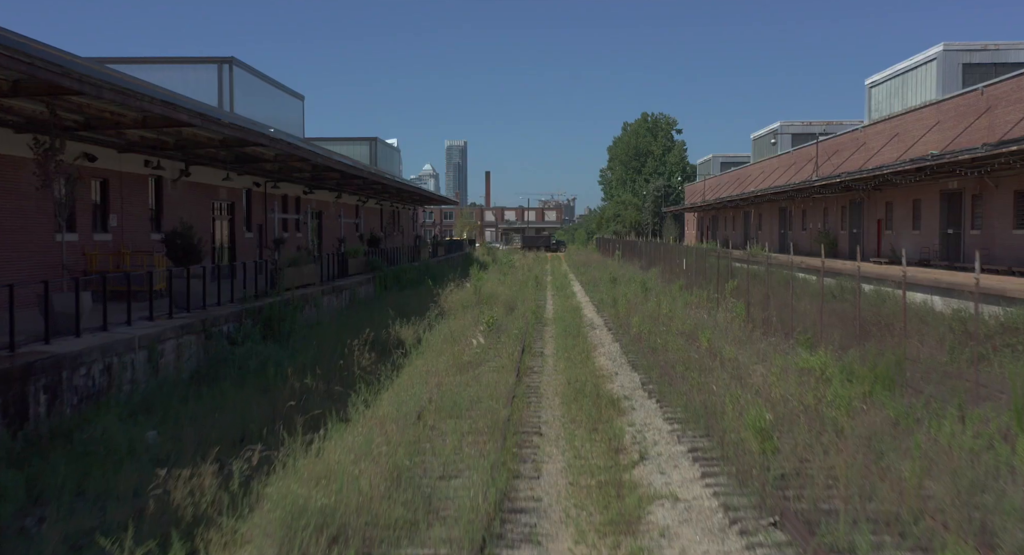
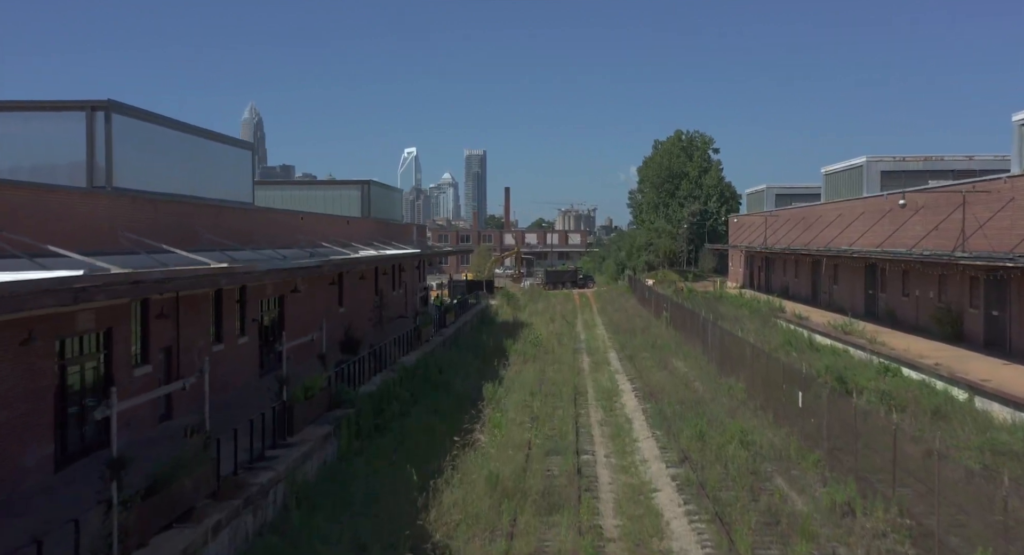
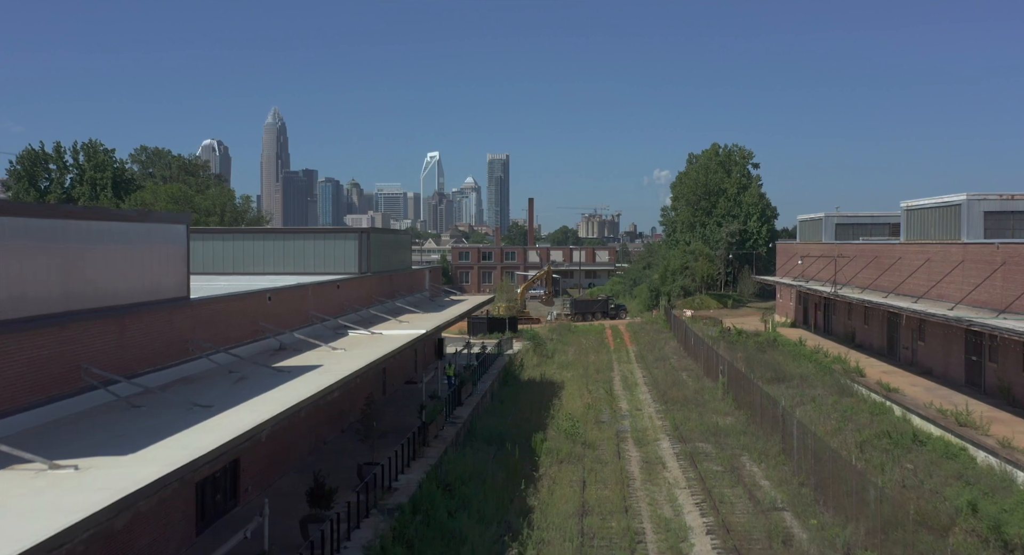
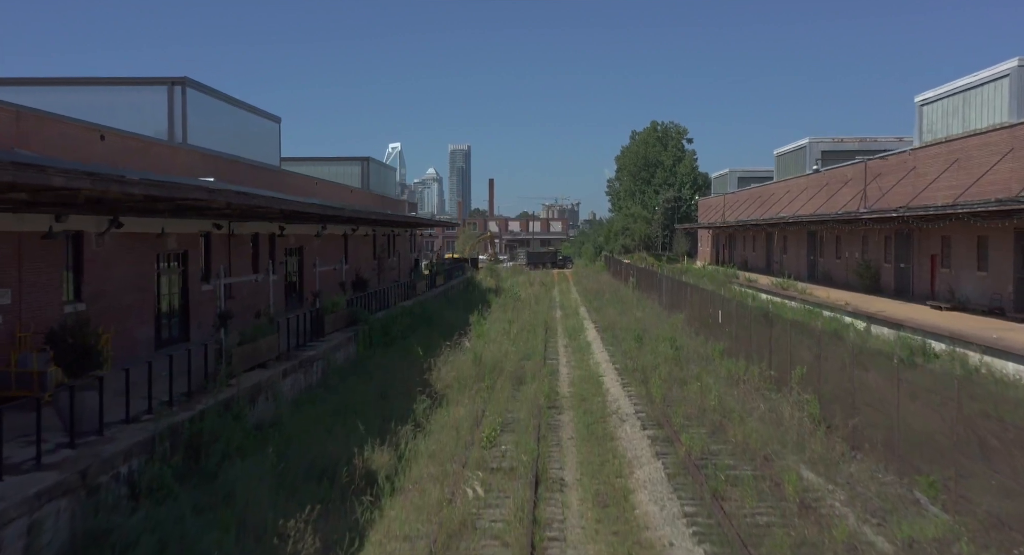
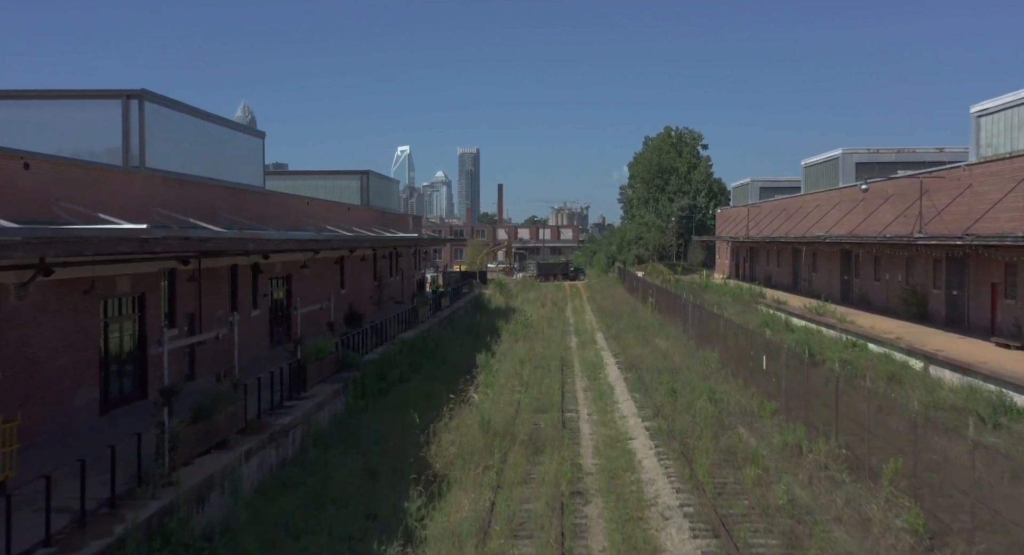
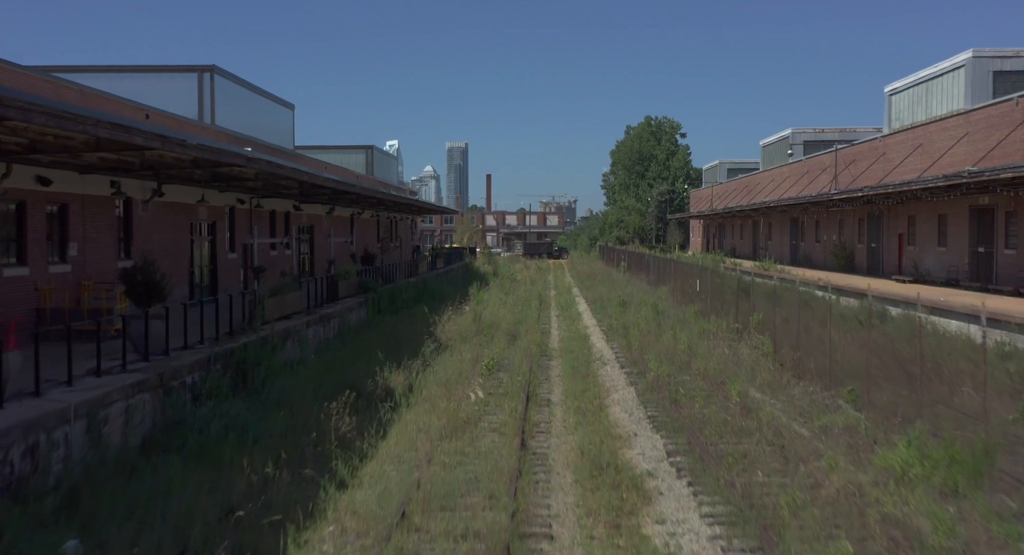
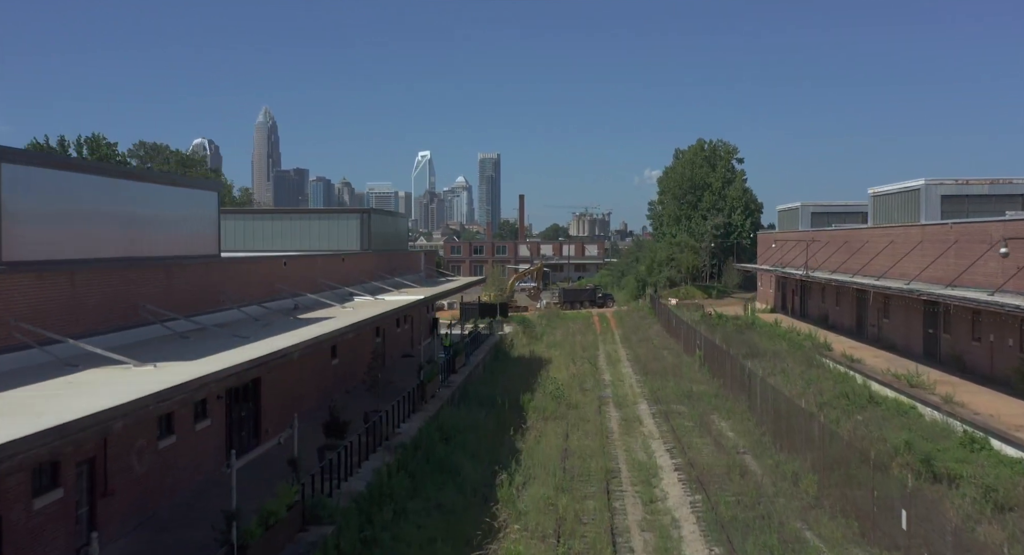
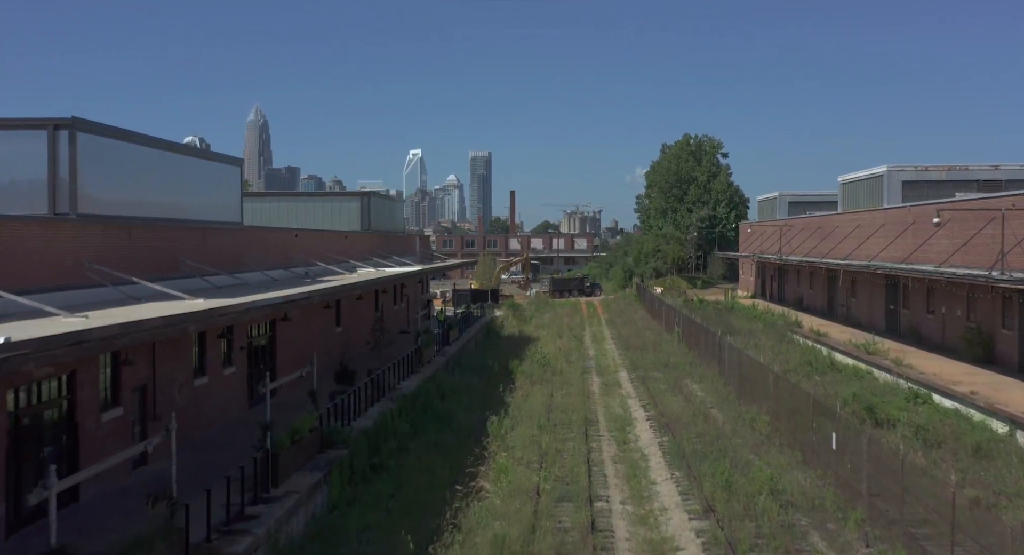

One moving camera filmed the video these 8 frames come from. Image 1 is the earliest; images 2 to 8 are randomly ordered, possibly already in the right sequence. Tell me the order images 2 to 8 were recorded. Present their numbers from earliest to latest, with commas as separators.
6, 4, 5, 2, 8, 7, 3
